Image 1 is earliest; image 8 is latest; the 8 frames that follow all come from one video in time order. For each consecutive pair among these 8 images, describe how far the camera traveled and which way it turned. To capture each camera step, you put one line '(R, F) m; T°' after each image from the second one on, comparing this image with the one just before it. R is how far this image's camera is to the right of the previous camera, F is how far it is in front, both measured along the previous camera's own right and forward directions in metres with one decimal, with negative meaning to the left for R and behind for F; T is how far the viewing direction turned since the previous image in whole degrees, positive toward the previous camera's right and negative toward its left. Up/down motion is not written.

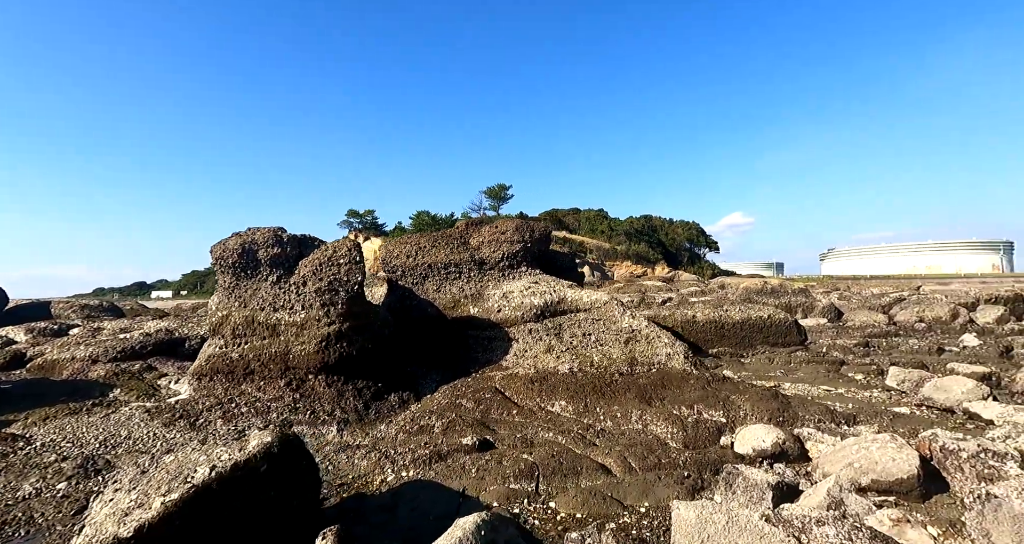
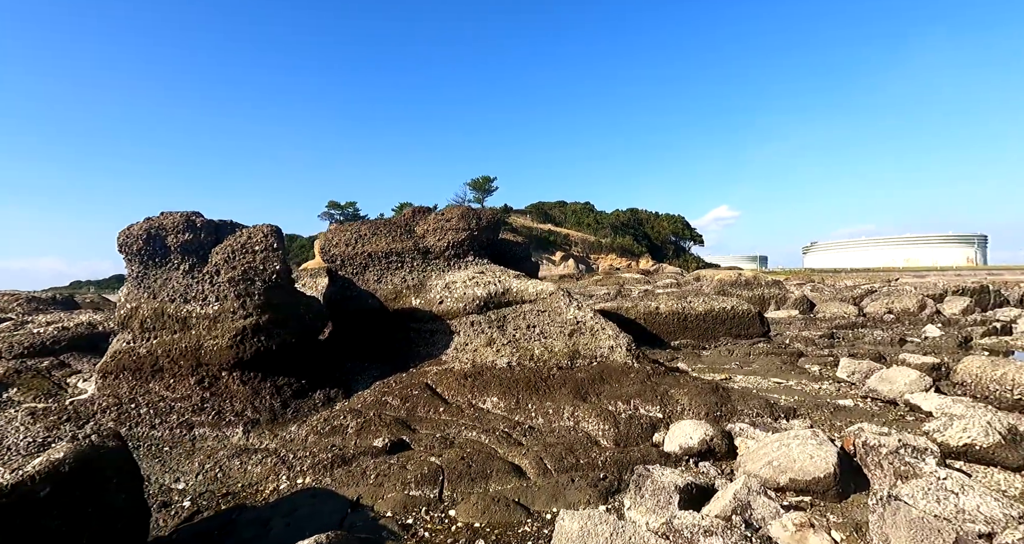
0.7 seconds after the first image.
(+1.0, +0.4) m; +2°
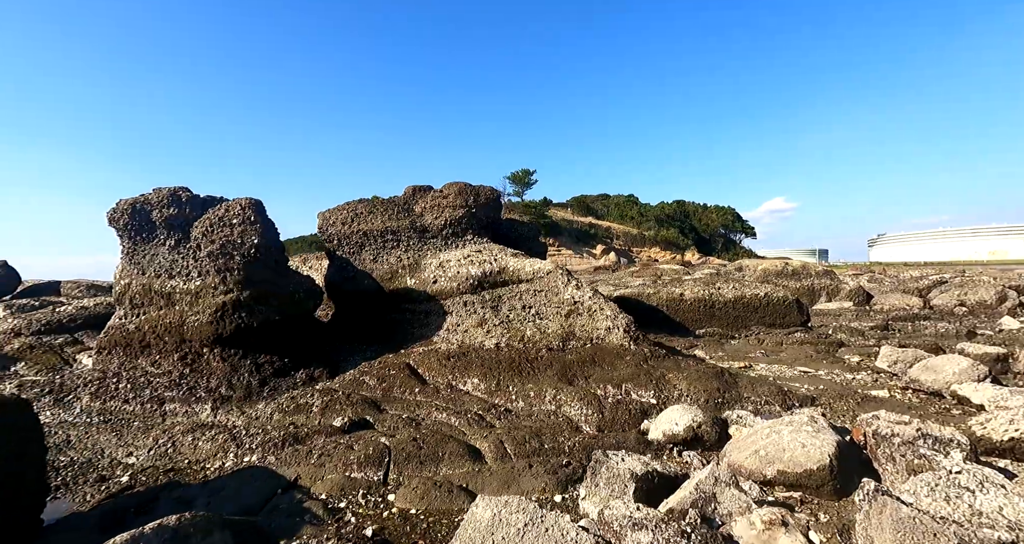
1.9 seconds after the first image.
(+1.0, +0.6) m; -5°
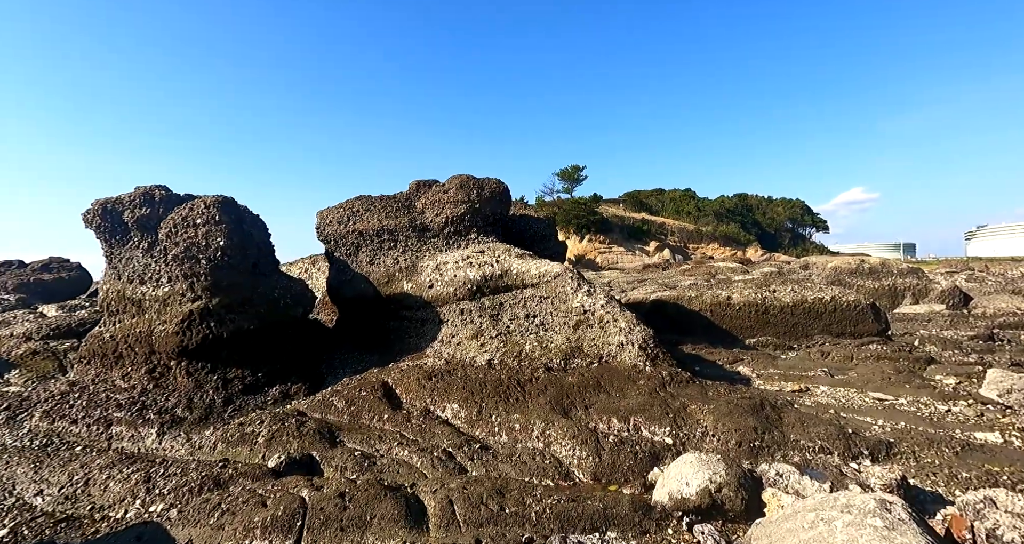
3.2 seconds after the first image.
(+0.9, +1.2) m; -7°
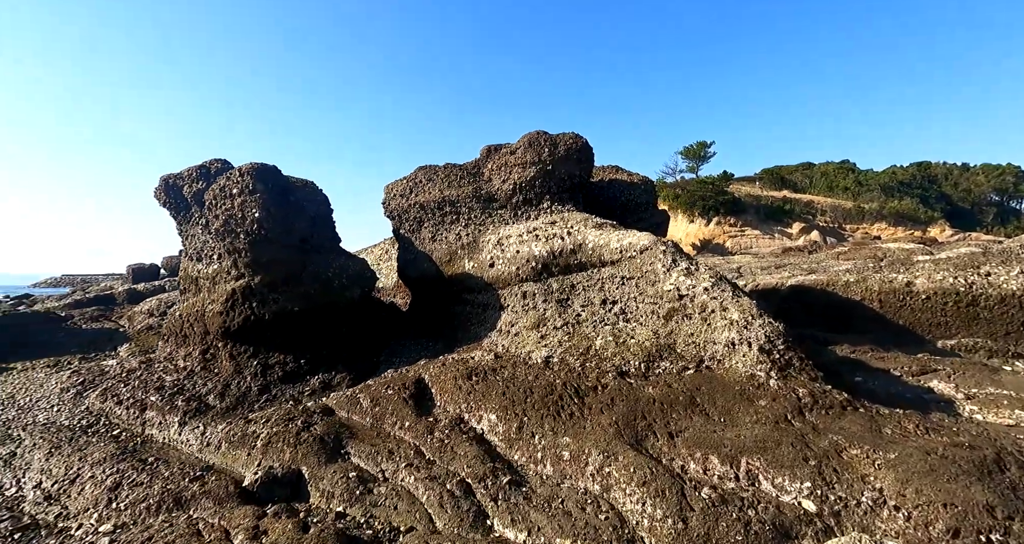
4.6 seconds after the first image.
(+0.7, +1.7) m; -15°
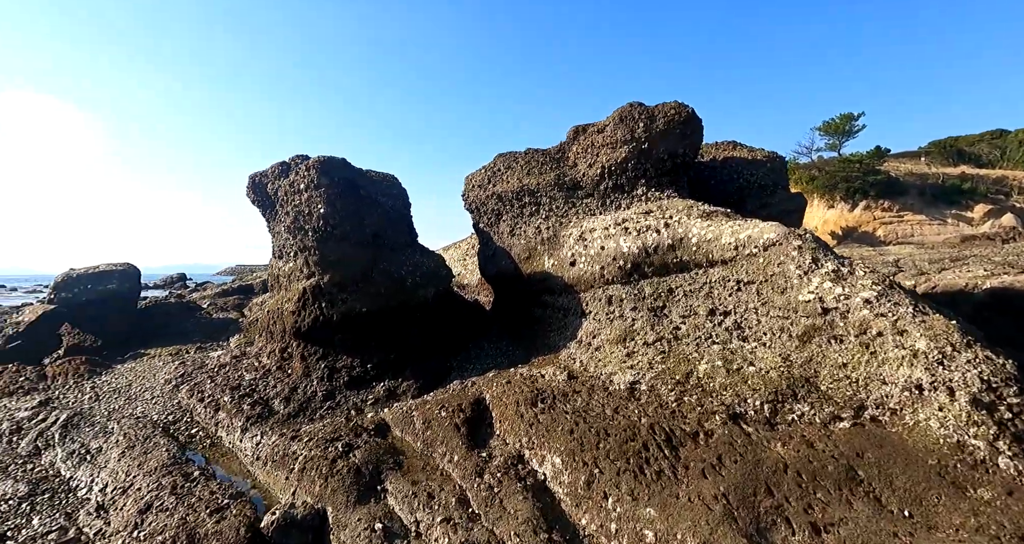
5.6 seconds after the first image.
(+0.3, +1.0) m; -14°
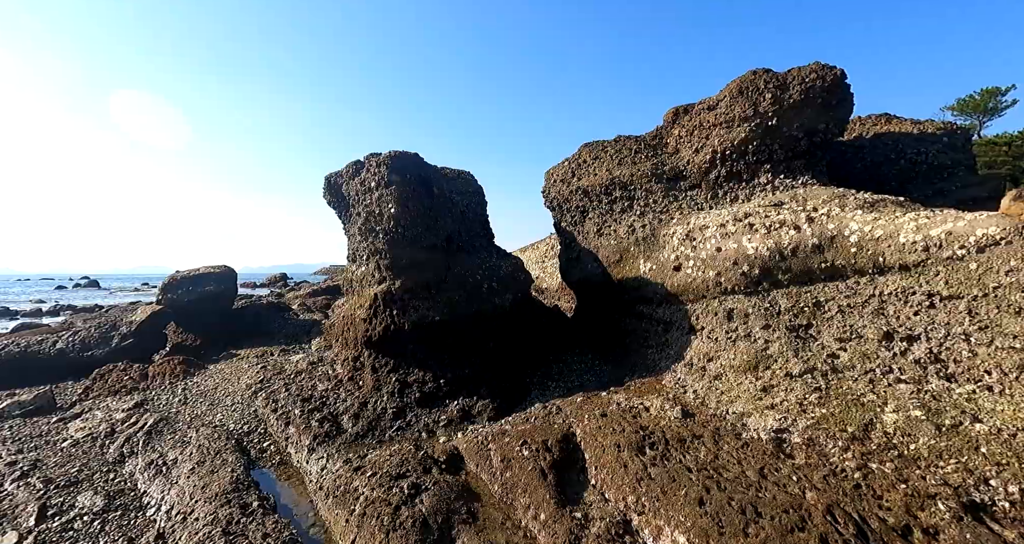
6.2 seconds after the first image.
(-0.2, +0.8) m; -10°
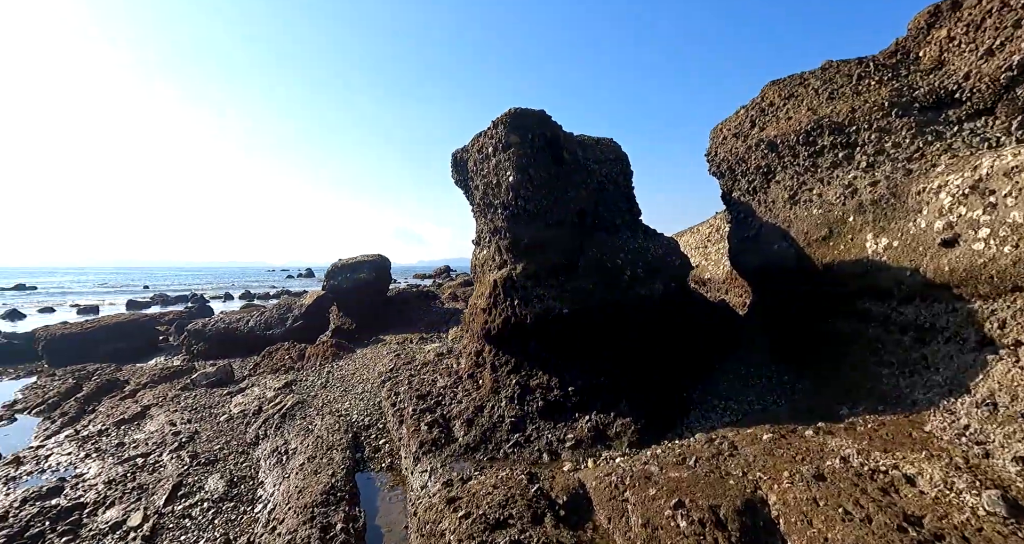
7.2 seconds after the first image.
(0.0, +1.2) m; -20°
